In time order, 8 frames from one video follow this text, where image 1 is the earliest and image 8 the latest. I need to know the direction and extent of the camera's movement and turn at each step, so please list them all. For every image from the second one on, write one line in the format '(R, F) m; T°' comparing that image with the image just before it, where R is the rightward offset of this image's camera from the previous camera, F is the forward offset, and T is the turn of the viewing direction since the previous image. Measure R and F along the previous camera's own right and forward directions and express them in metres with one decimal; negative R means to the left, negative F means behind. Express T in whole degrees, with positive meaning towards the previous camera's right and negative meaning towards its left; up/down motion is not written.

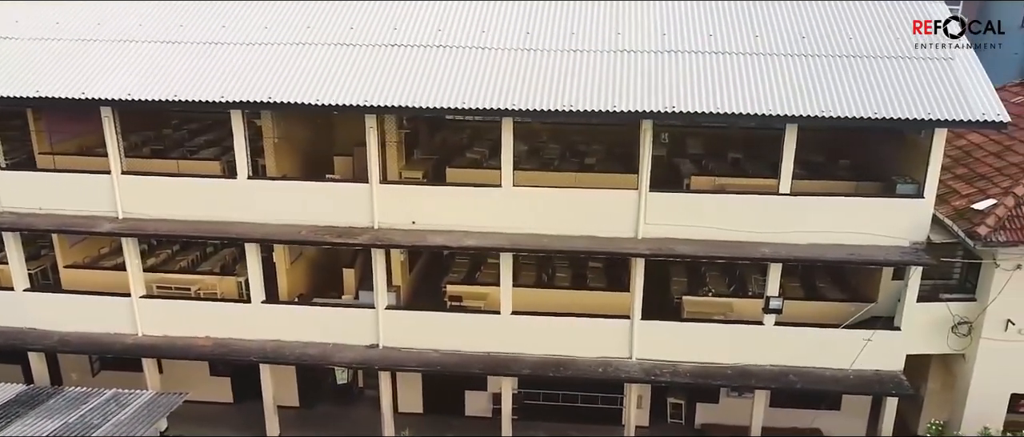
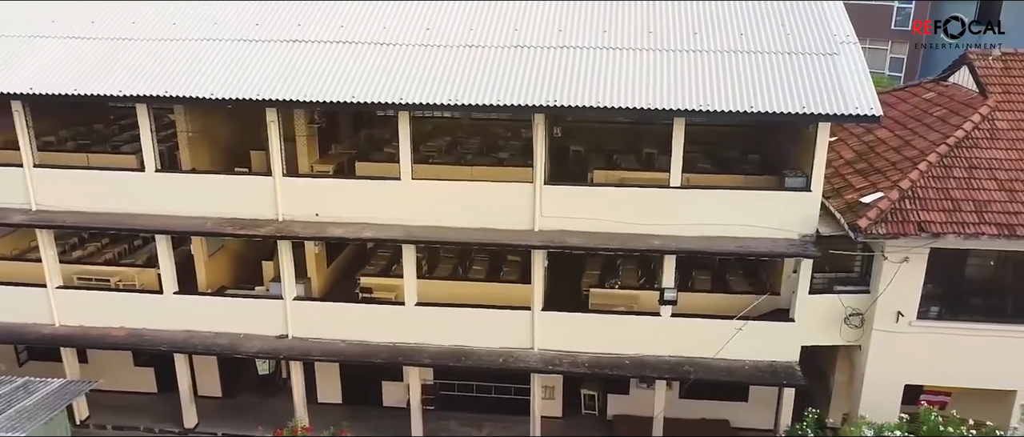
(+2.2, -0.3) m; 0°
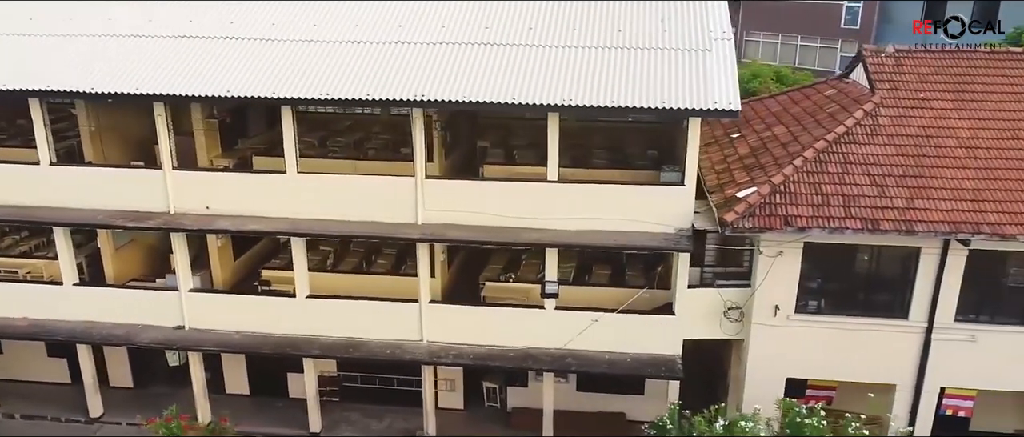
(+2.6, -0.2) m; -1°
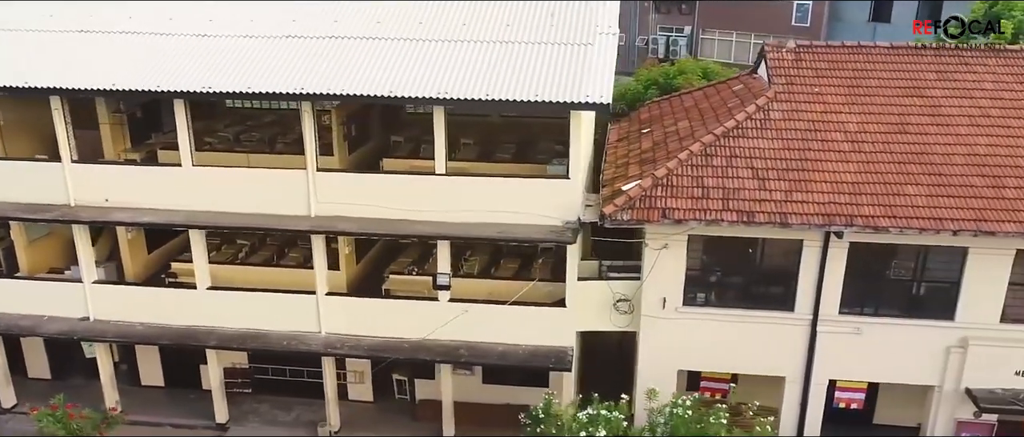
(+2.4, -0.1) m; 0°
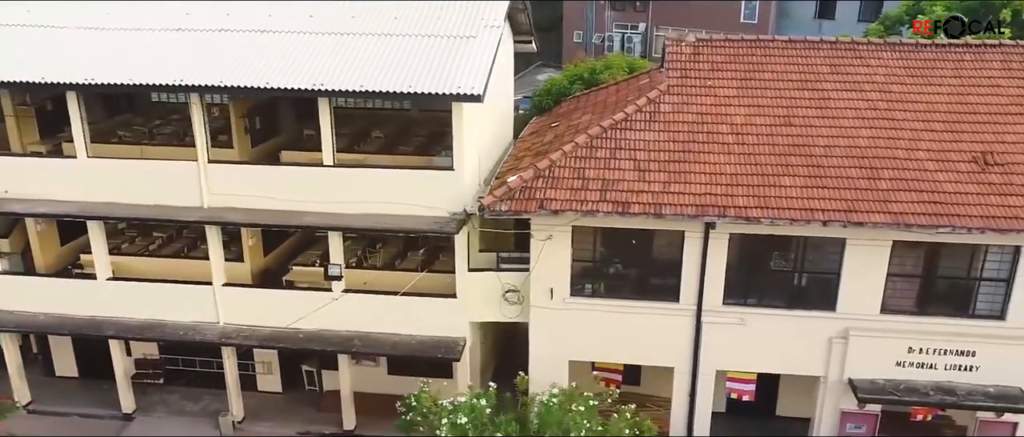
(+2.4, -0.1) m; 0°
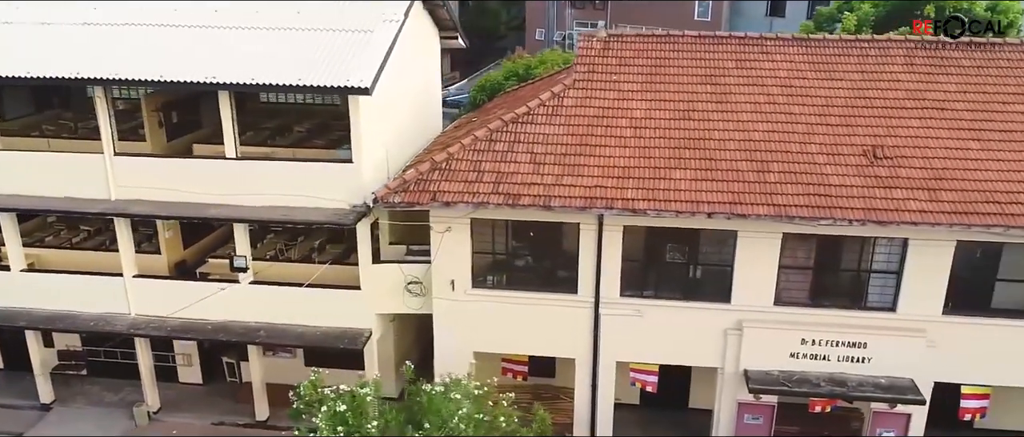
(+2.1, -0.2) m; 0°
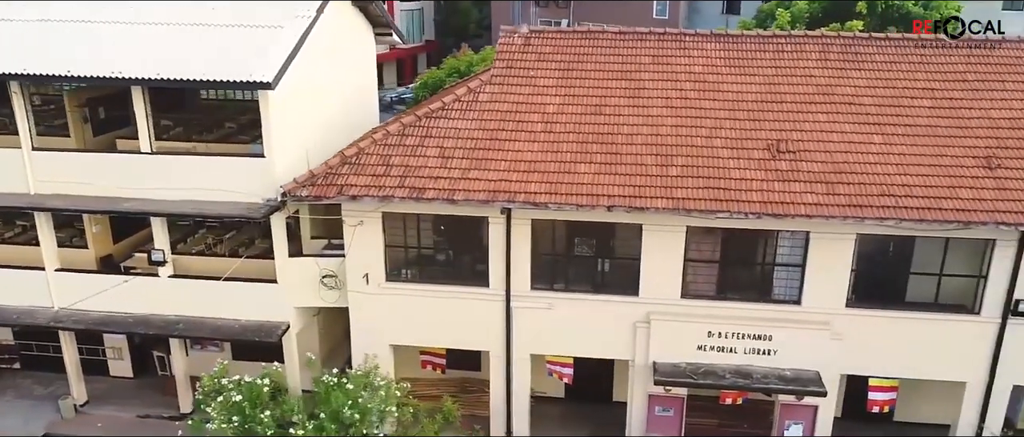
(+1.9, -0.1) m; 0°
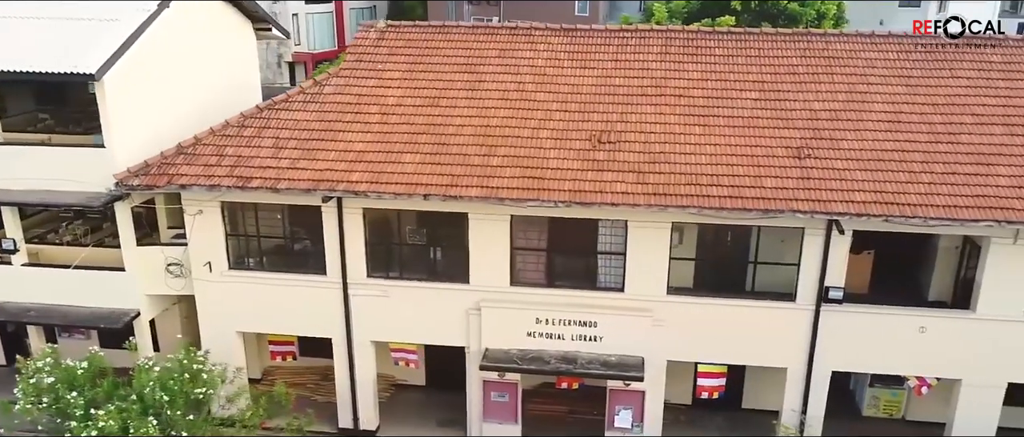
(+3.5, -0.3) m; 0°
